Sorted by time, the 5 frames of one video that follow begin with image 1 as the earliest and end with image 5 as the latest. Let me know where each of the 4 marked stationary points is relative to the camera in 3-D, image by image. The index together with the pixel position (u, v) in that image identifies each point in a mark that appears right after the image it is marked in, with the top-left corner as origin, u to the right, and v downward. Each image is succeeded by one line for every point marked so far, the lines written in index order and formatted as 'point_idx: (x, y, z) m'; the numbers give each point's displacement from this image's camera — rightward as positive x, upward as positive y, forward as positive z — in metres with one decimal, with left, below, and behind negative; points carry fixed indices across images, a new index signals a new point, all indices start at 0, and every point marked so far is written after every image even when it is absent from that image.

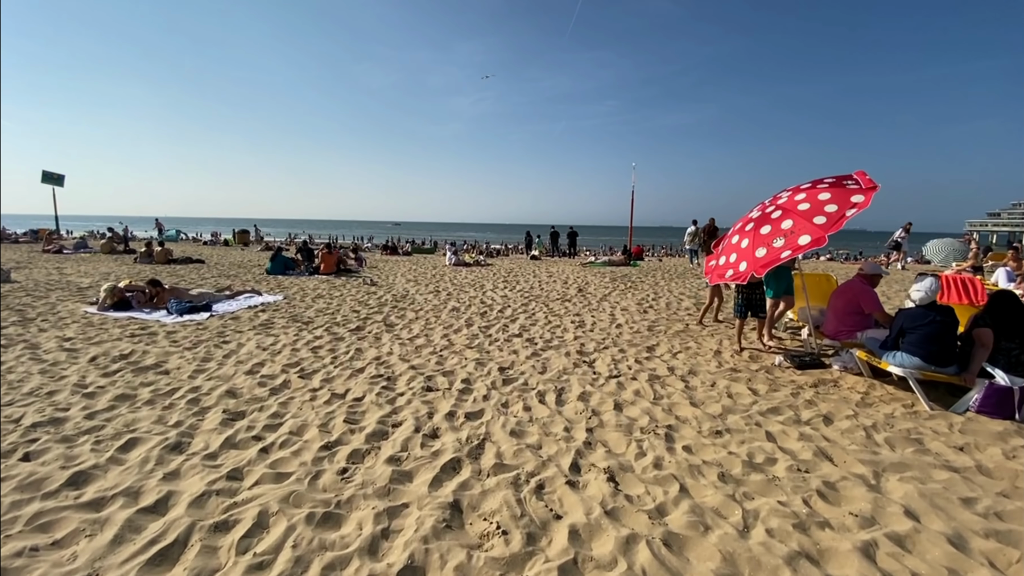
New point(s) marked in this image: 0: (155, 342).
0: (-4.8, -0.7, +6.4) m
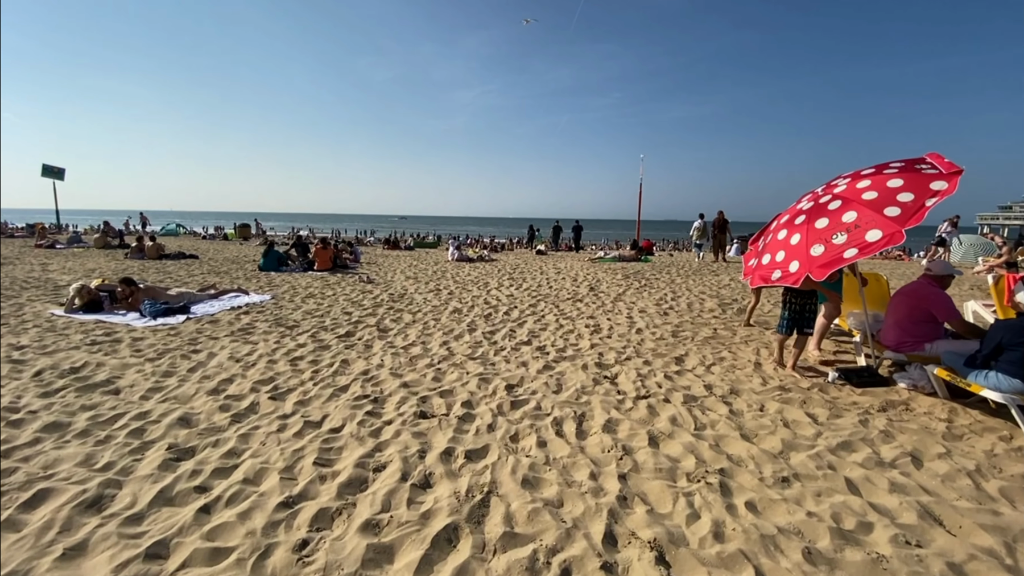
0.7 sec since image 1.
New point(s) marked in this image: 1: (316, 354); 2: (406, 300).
0: (-4.7, -0.8, +5.6) m
1: (-2.3, -0.8, +5.6) m
2: (-2.0, -0.2, +9.0) m
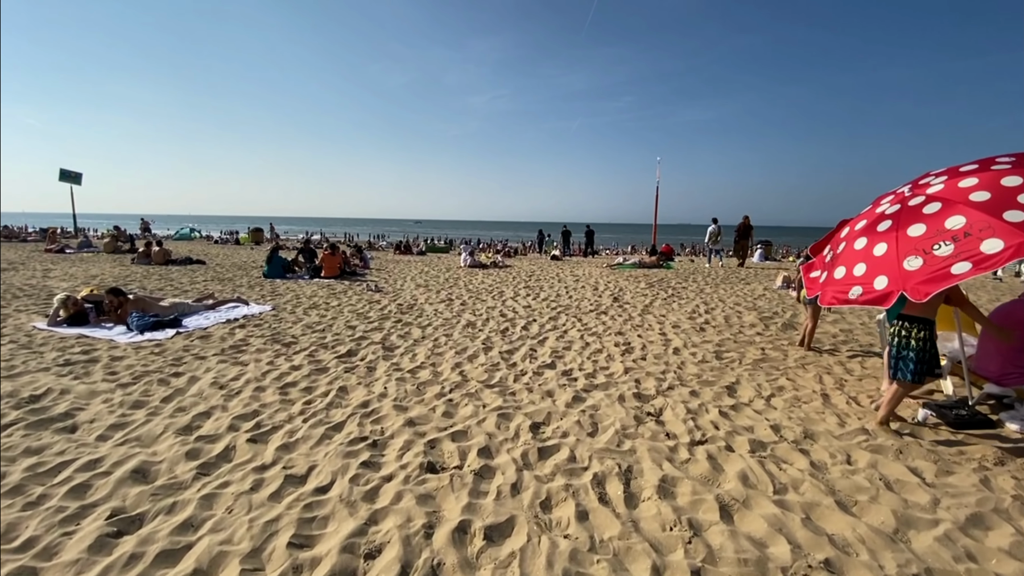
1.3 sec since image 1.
0: (-4.5, -0.9, +5.0) m
1: (-2.1, -0.9, +4.9) m
2: (-1.7, -0.4, +8.4) m
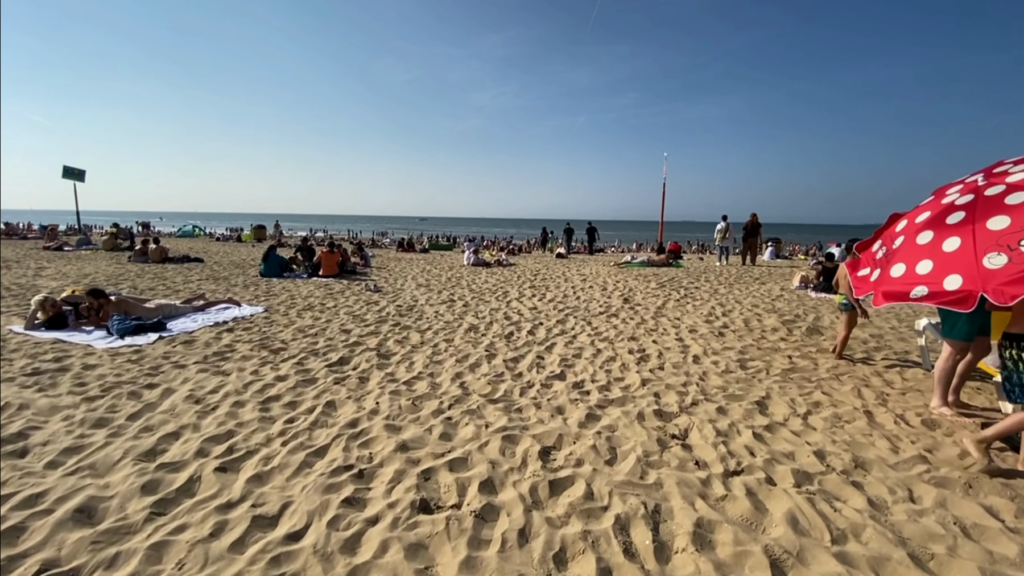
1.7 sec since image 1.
0: (-4.4, -1.0, +4.6) m
1: (-2.0, -1.0, +4.5) m
2: (-1.6, -0.4, +7.9) m
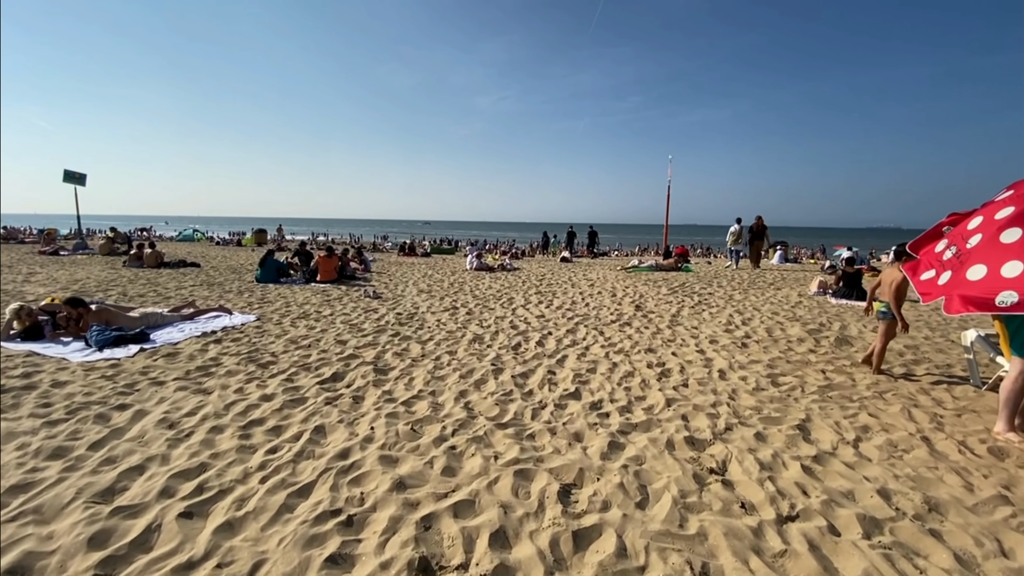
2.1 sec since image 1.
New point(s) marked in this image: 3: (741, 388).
0: (-4.4, -1.0, +4.1) m
1: (-1.9, -1.1, +4.0) m
2: (-1.5, -0.5, +7.4) m
3: (+2.2, -1.0, +4.6) m
